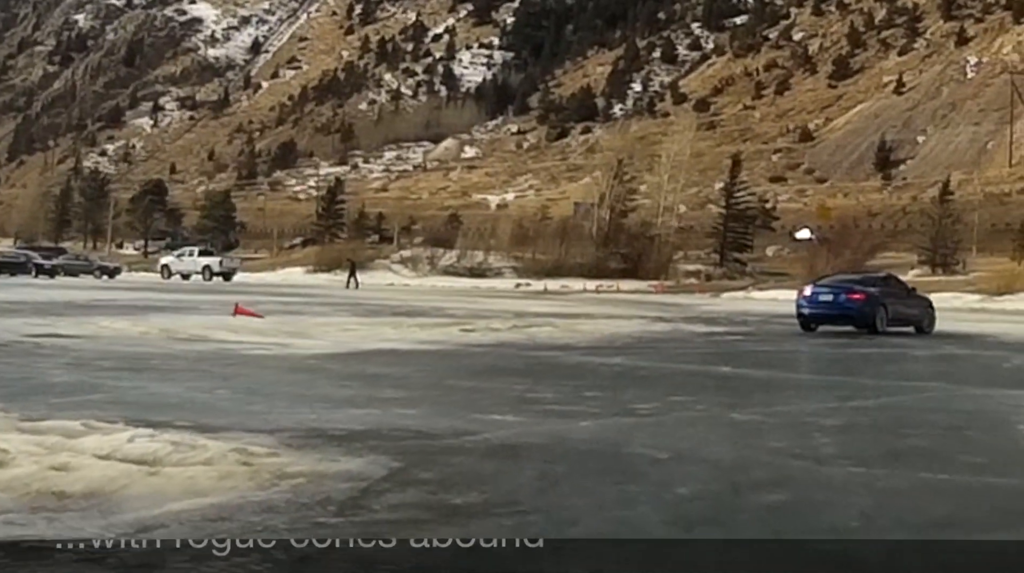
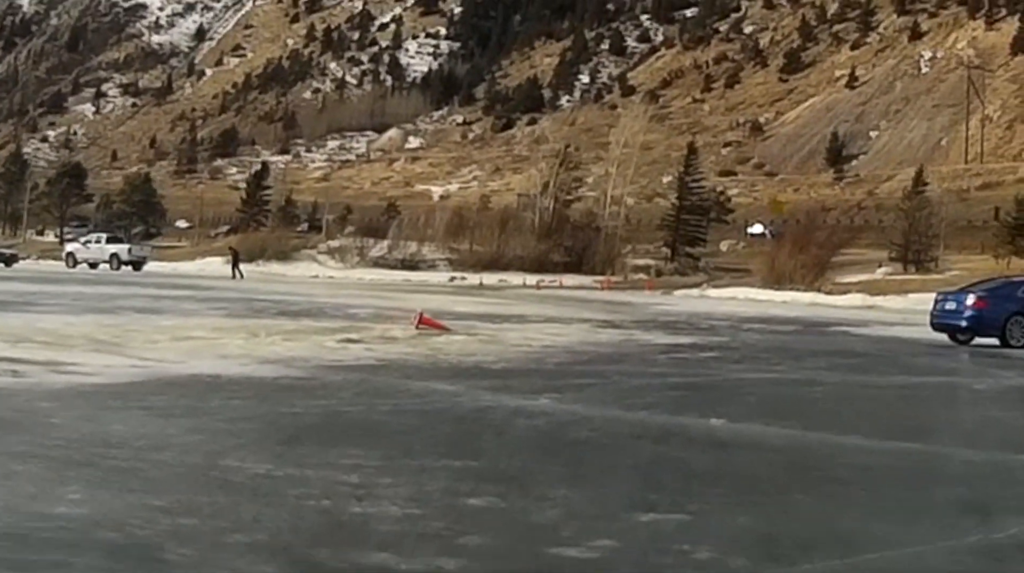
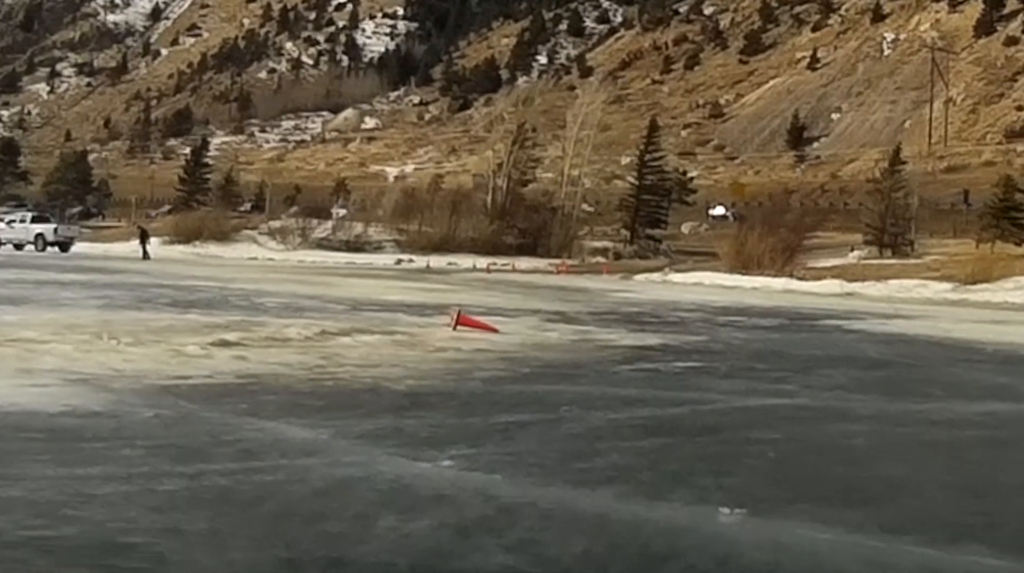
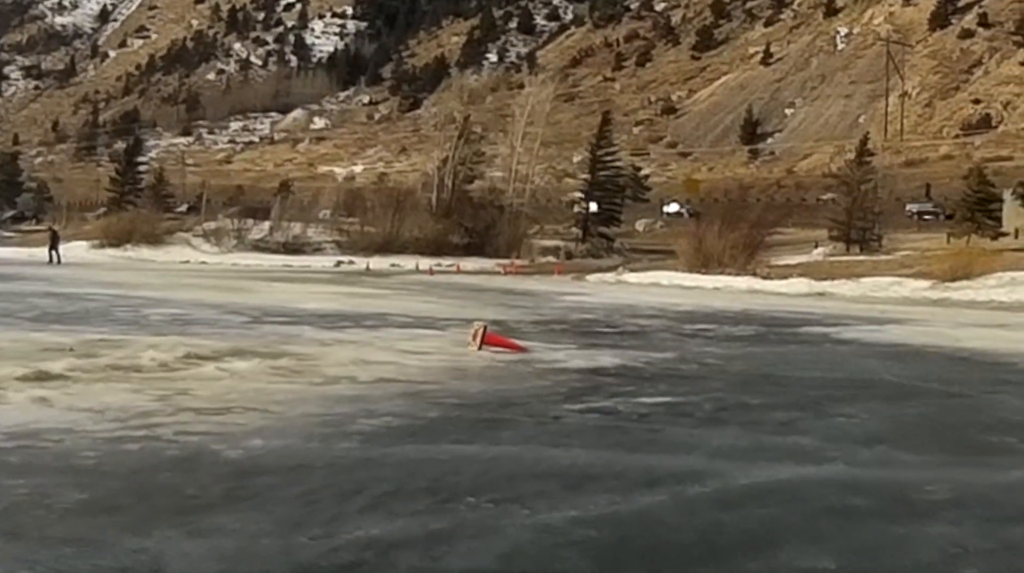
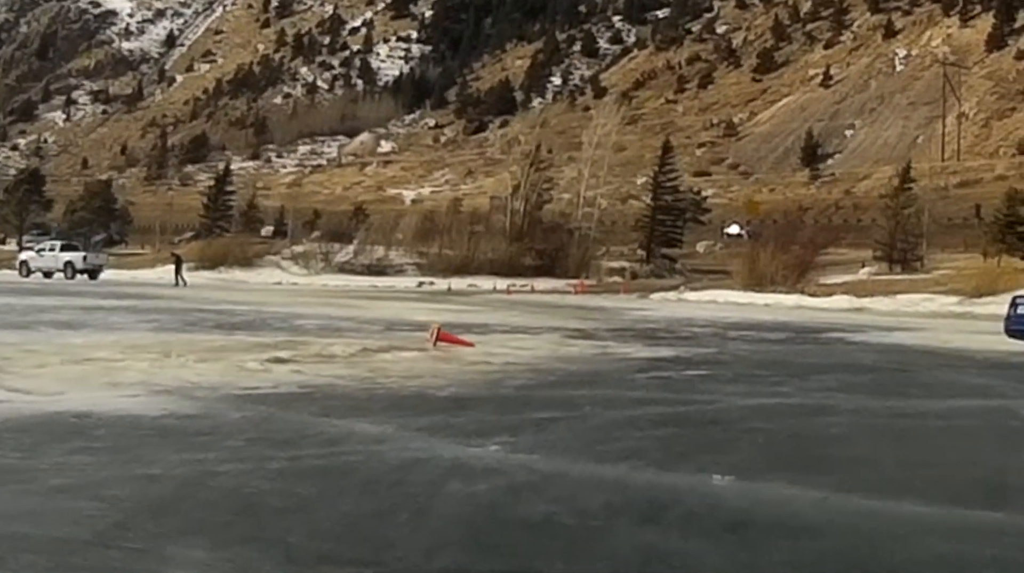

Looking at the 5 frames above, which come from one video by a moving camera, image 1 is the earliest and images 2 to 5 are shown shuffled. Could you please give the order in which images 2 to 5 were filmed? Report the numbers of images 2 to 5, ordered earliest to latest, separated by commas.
2, 5, 3, 4
